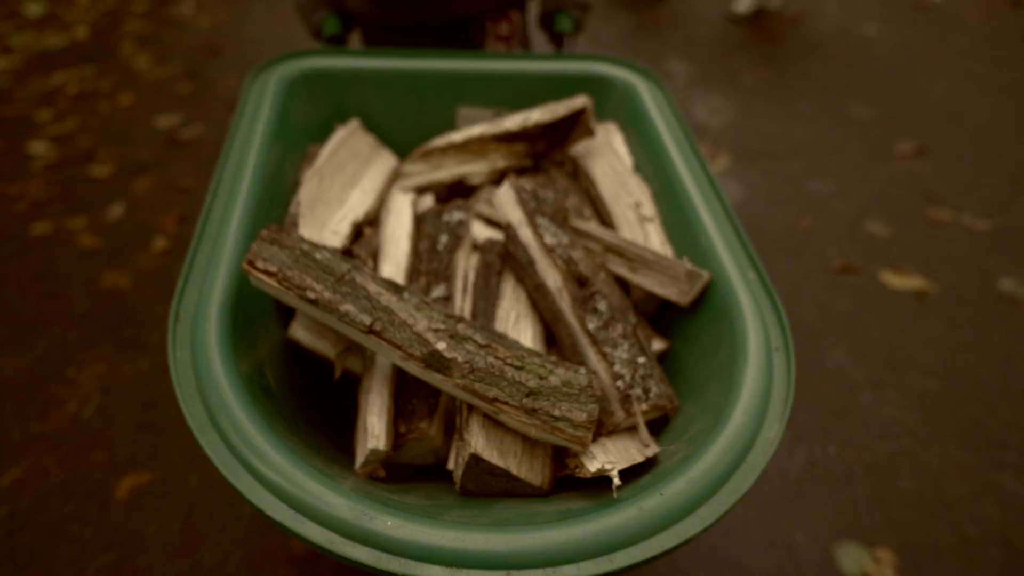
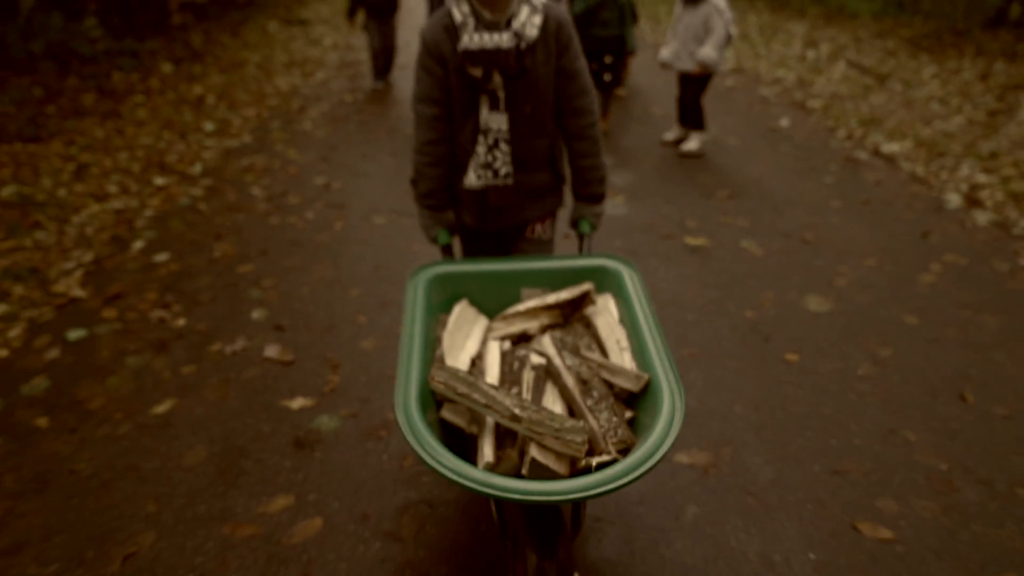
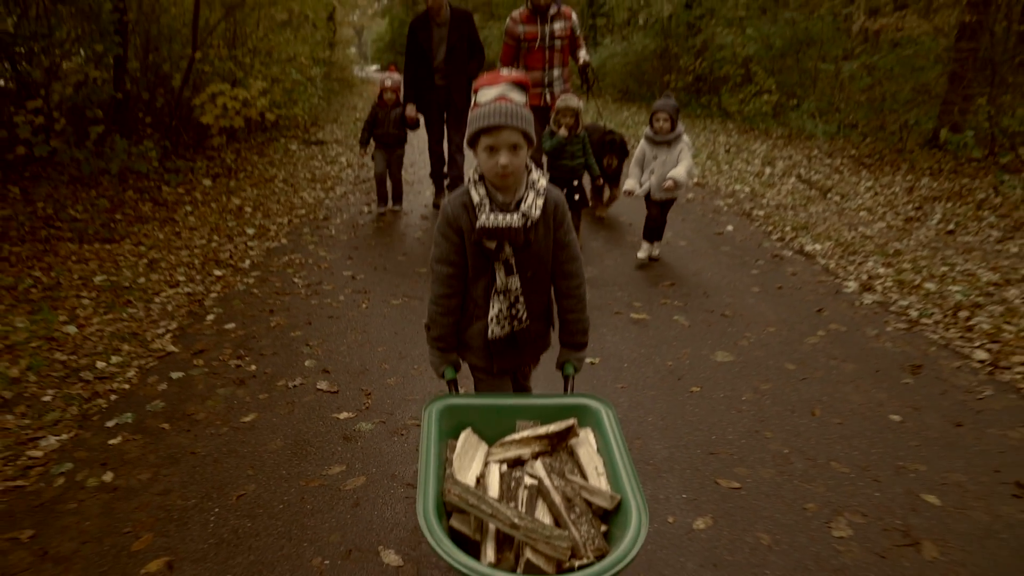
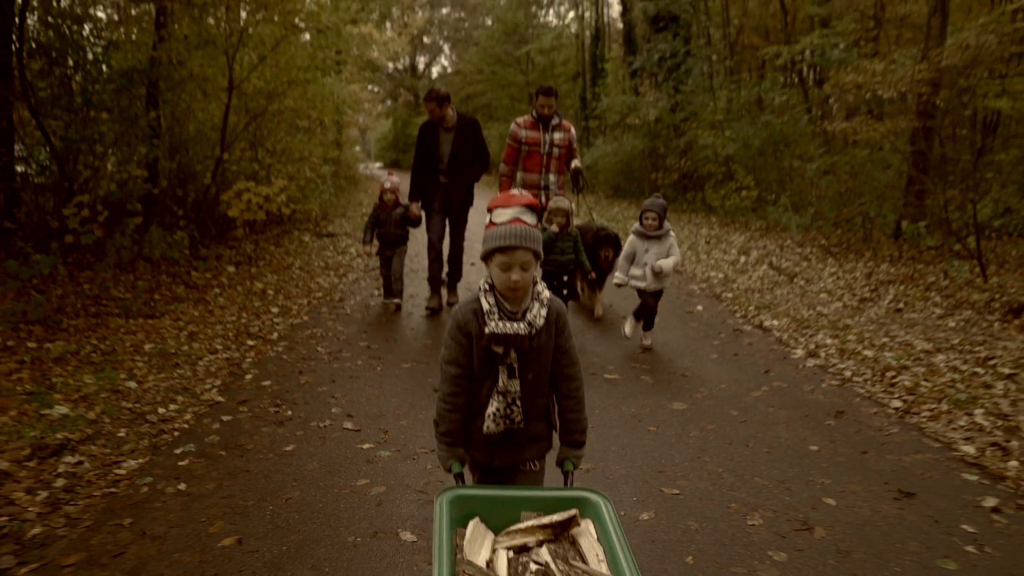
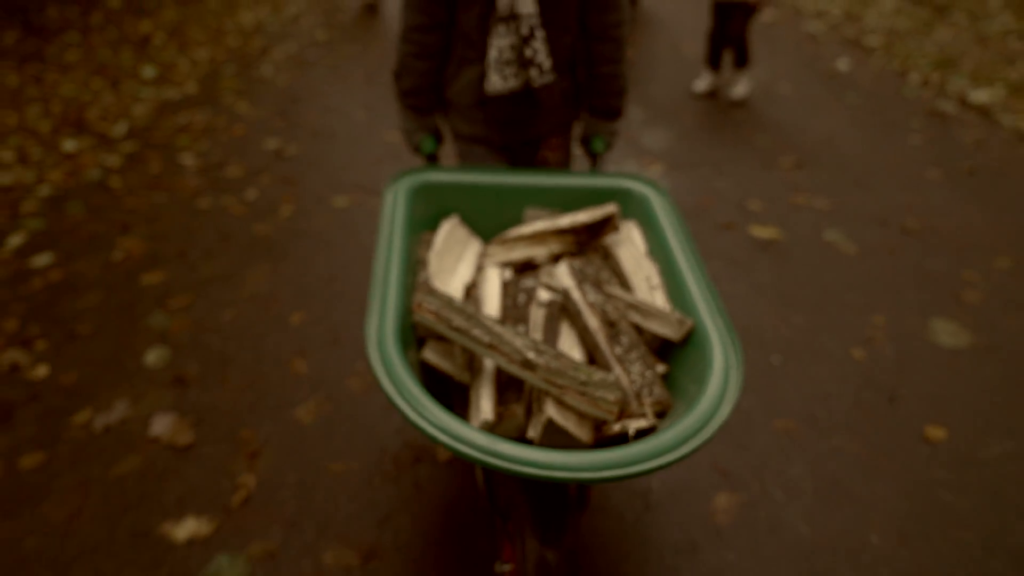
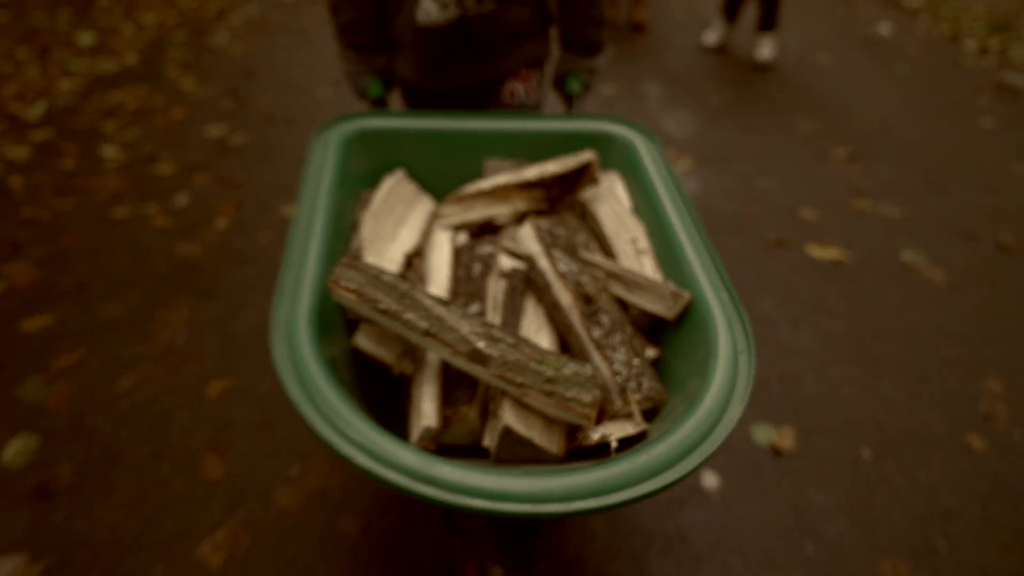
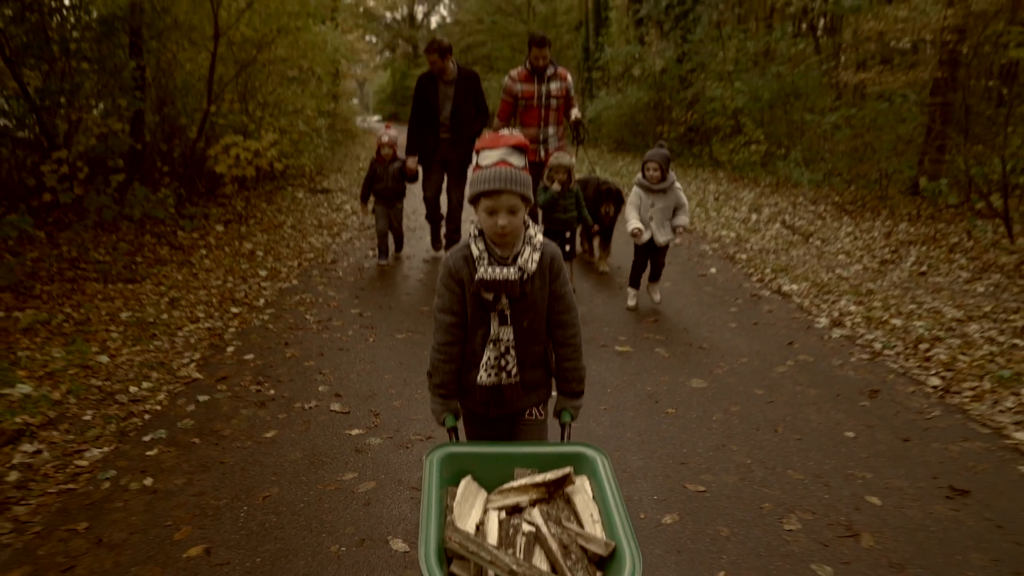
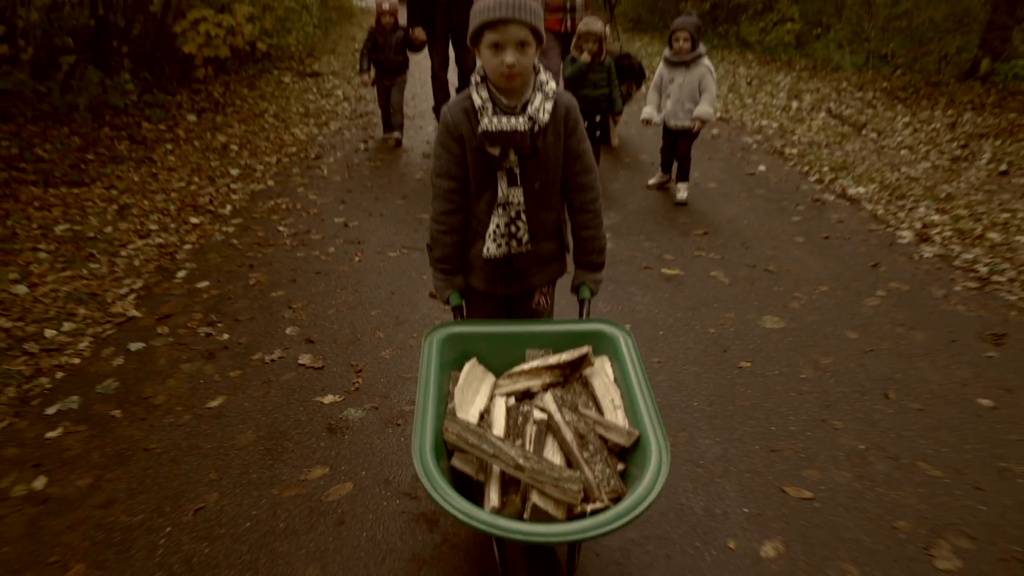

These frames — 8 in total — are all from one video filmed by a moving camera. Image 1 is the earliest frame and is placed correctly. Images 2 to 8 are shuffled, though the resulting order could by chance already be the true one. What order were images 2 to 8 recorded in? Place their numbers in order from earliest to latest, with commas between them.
6, 5, 2, 8, 3, 7, 4
